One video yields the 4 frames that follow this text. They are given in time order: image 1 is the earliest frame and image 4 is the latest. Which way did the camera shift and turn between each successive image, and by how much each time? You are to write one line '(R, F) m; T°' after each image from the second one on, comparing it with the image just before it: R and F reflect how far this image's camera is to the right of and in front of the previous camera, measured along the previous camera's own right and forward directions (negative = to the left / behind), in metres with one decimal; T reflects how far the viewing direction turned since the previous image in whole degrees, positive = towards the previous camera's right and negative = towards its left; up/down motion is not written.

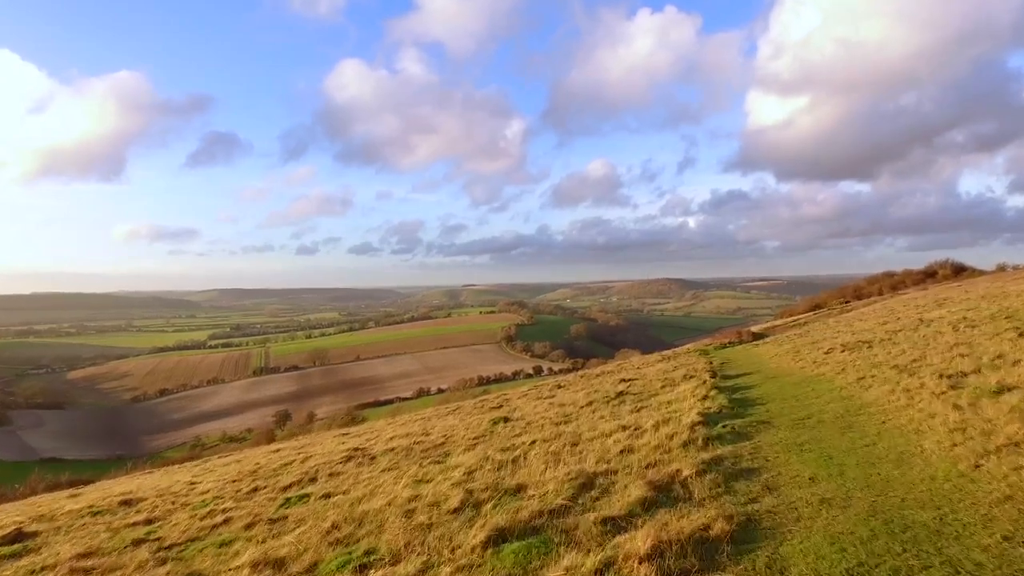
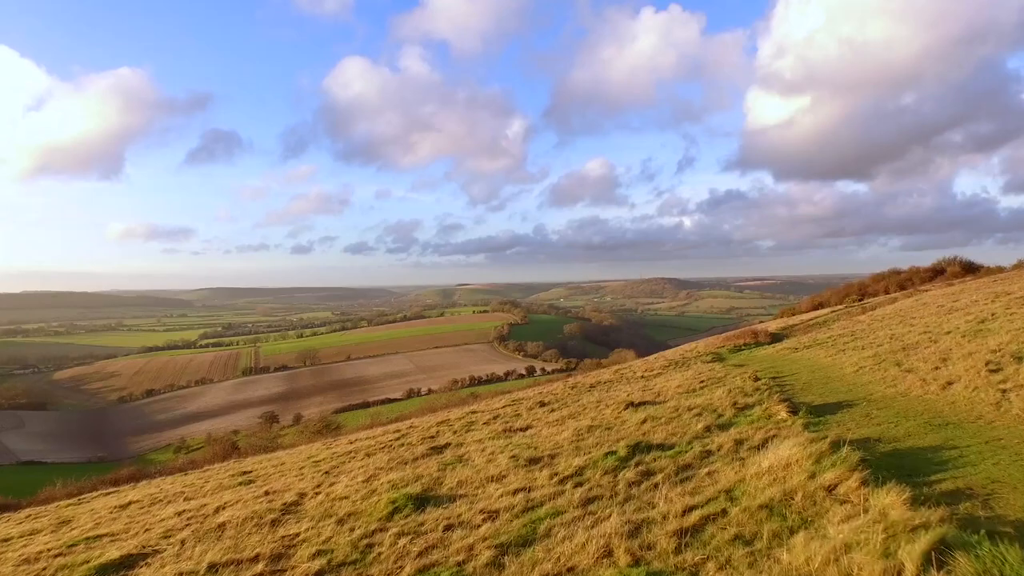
(+0.4, +2.9) m; +1°
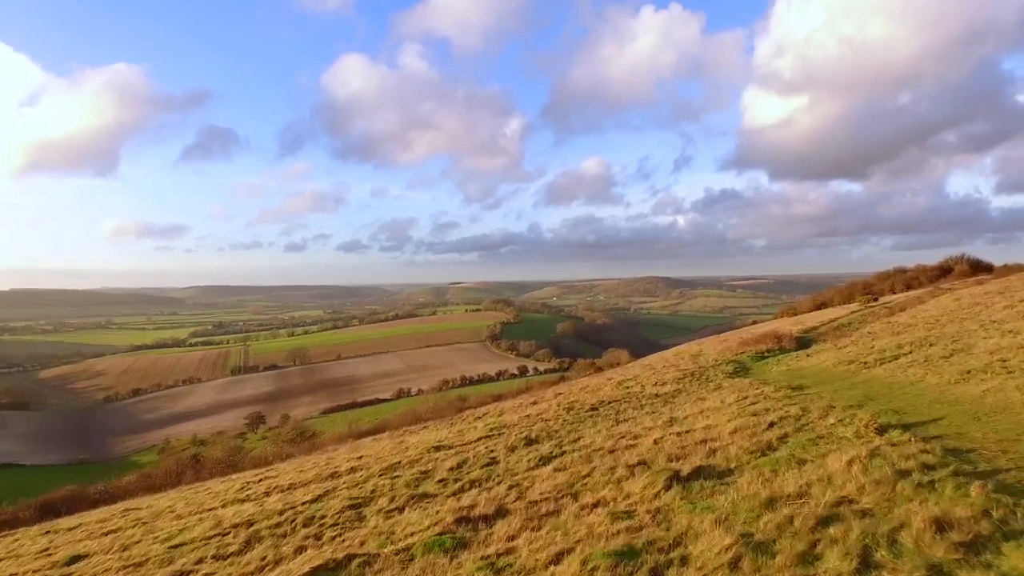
(+0.2, +2.6) m; +1°
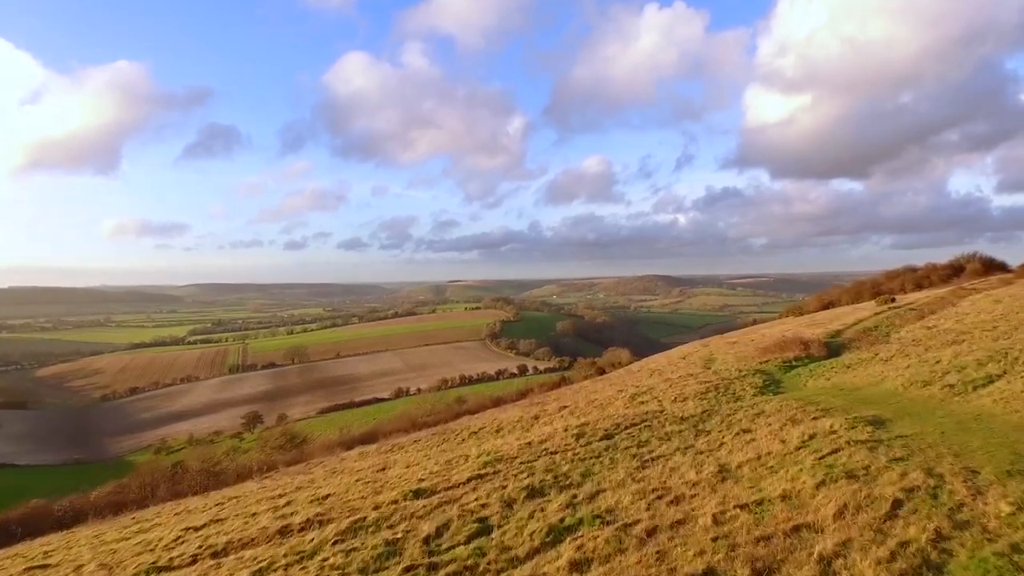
(0.0, +1.6) m; 0°
